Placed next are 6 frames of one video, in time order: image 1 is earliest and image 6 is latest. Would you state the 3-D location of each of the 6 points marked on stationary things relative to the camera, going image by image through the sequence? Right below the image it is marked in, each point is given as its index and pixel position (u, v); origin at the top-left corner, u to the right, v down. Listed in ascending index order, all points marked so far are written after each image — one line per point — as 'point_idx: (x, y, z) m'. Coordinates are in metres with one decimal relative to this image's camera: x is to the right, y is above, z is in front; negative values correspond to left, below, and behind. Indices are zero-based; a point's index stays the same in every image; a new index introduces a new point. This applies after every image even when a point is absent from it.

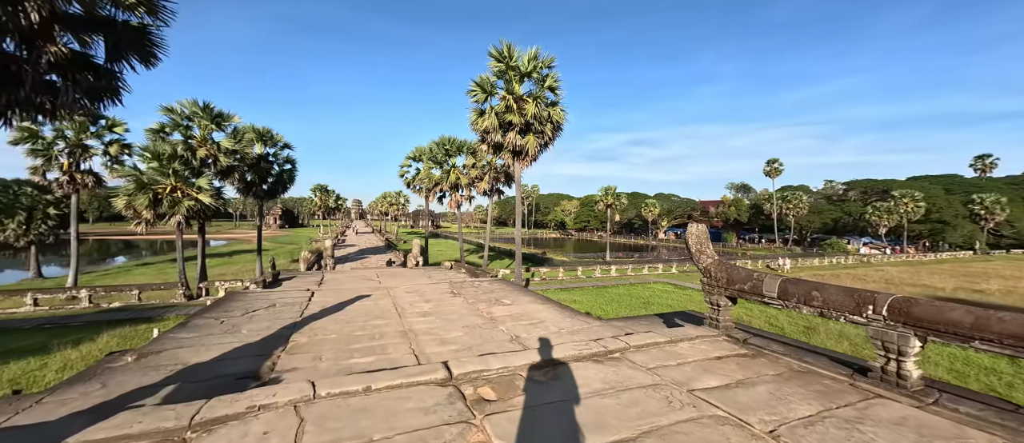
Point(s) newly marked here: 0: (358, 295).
0: (-2.6, -1.3, +5.8) m
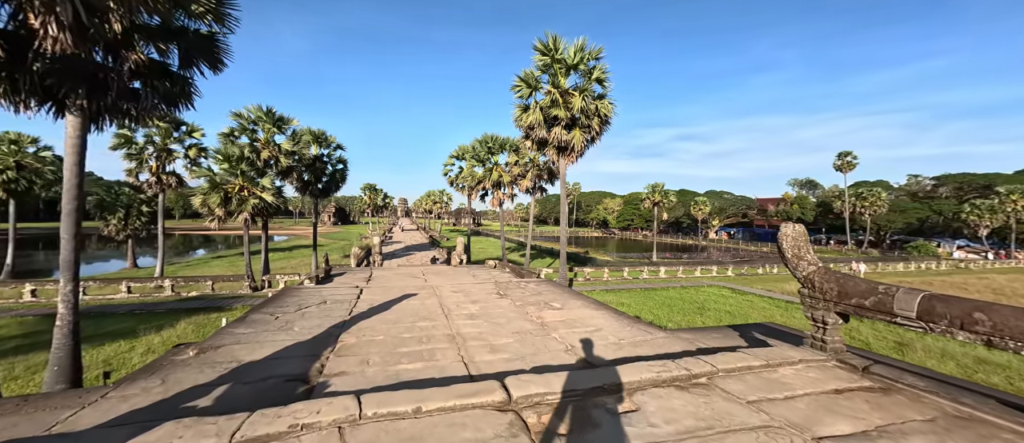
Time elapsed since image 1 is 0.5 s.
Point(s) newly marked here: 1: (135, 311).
0: (-1.8, -1.2, +5.7) m
1: (-11.5, -2.7, +10.3) m
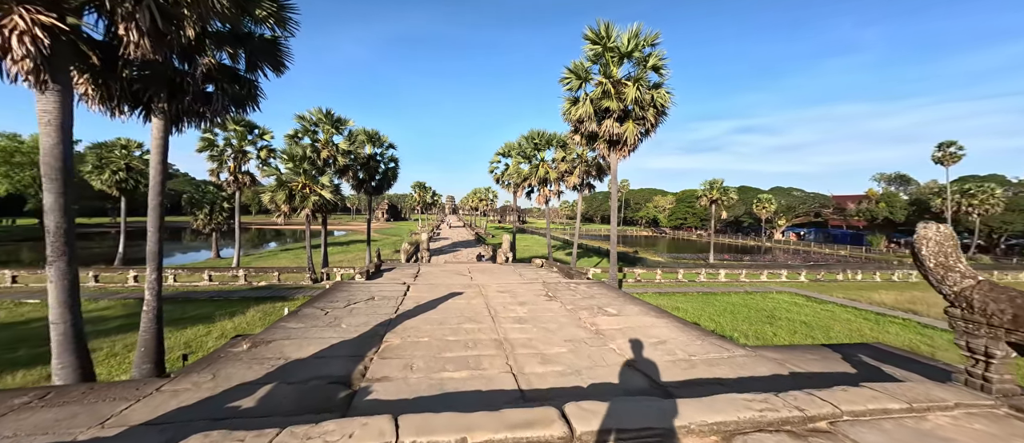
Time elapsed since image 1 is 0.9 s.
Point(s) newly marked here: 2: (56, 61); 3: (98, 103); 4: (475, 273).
0: (-1.0, -1.2, +5.6) m
1: (-10.0, -2.5, +11.4) m
2: (-5.3, +1.9, +4.0) m
3: (-6.5, +1.9, +5.4) m
4: (-0.9, -1.3, +8.2) m
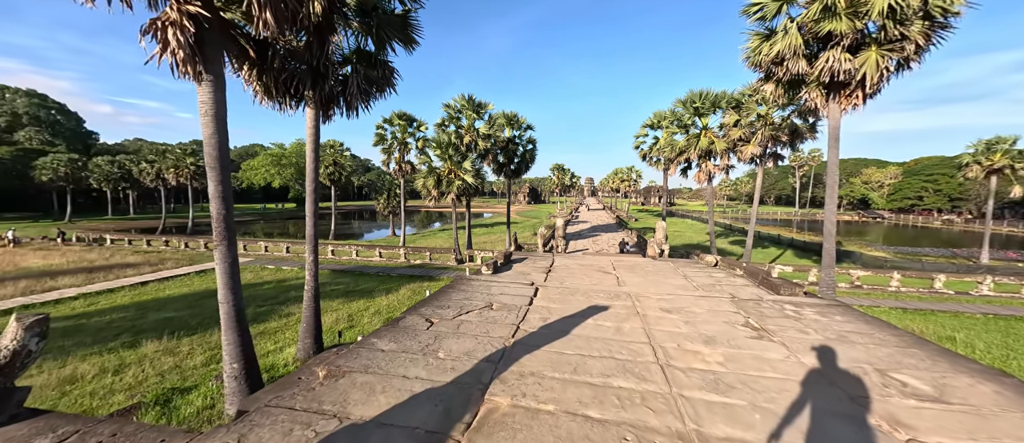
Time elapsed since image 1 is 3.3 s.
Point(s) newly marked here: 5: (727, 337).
0: (+0.9, -1.0, +4.0) m
1: (-5.1, -1.9, +13.0) m
2: (-3.7, +2.0, +4.1) m
3: (-4.2, +2.1, +5.8) m
4: (+2.1, -1.0, +6.4) m
5: (+2.1, -1.1, +3.3) m
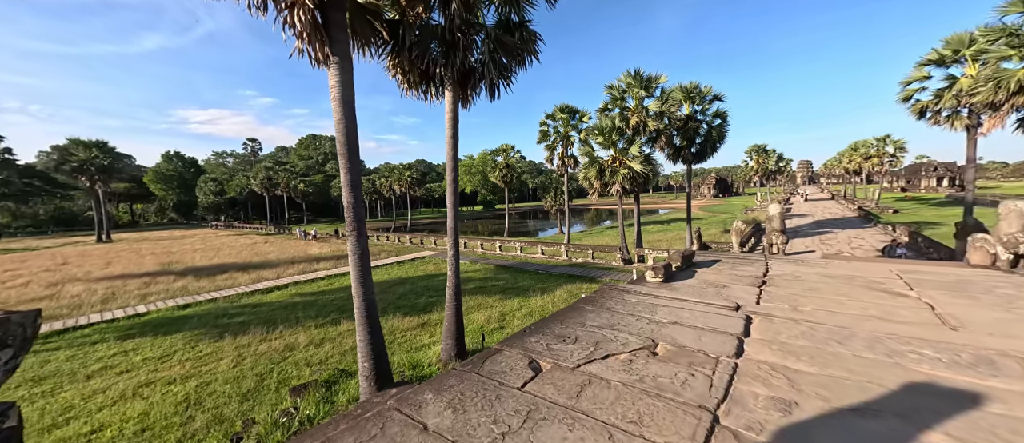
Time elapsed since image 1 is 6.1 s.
0: (+2.0, -0.8, +1.7) m
1: (+0.9, -1.8, +12.5) m
2: (-2.1, +2.2, +3.9) m
3: (-1.8, +2.3, +5.7) m
4: (+4.1, -0.7, +3.3) m
5: (+2.6, -0.9, +0.5) m
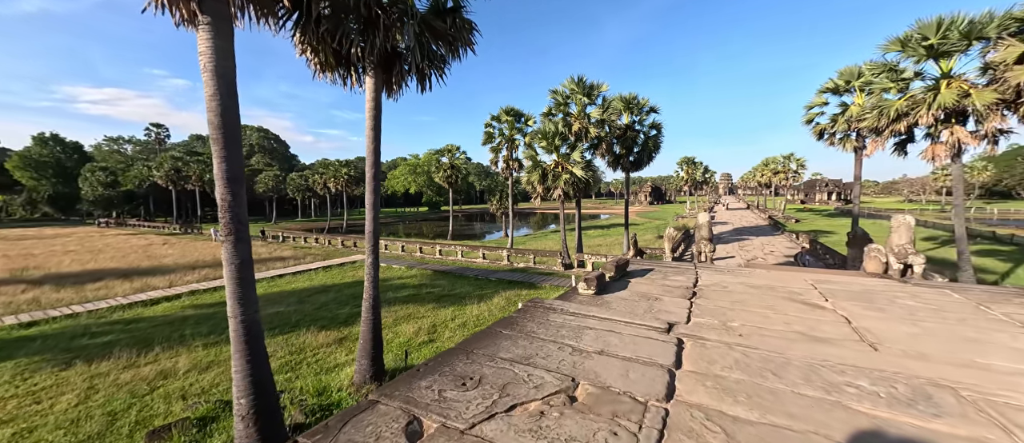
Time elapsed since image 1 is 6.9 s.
0: (+1.5, -0.8, +1.5) m
1: (-1.2, -1.9, +11.9) m
2: (-2.9, +2.2, +3.1) m
3: (-2.8, +2.2, +4.9) m
4: (+3.4, -0.8, +3.3) m
5: (+2.3, -0.9, +0.4) m
